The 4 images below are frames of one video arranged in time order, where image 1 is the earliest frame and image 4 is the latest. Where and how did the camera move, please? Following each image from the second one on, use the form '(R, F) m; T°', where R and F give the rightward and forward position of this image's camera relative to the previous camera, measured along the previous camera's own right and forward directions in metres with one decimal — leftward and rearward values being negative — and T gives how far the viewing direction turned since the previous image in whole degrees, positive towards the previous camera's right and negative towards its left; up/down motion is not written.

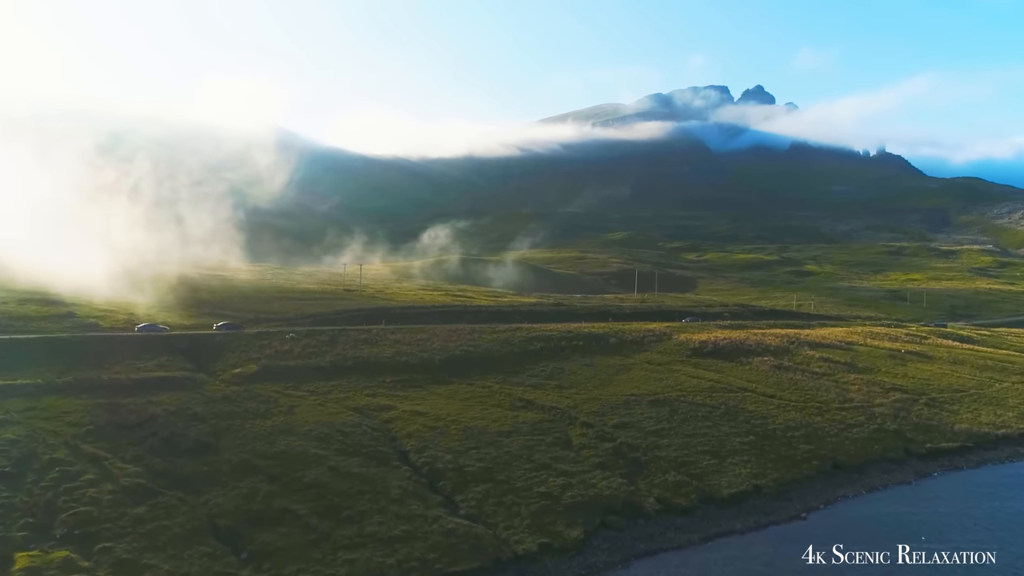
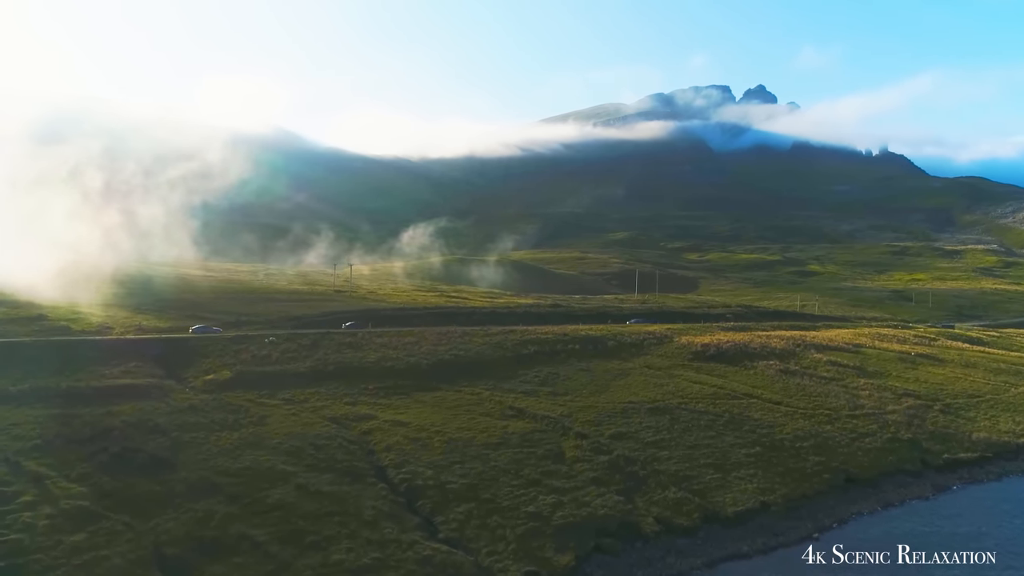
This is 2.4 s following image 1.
(+1.2, +4.5) m; 0°
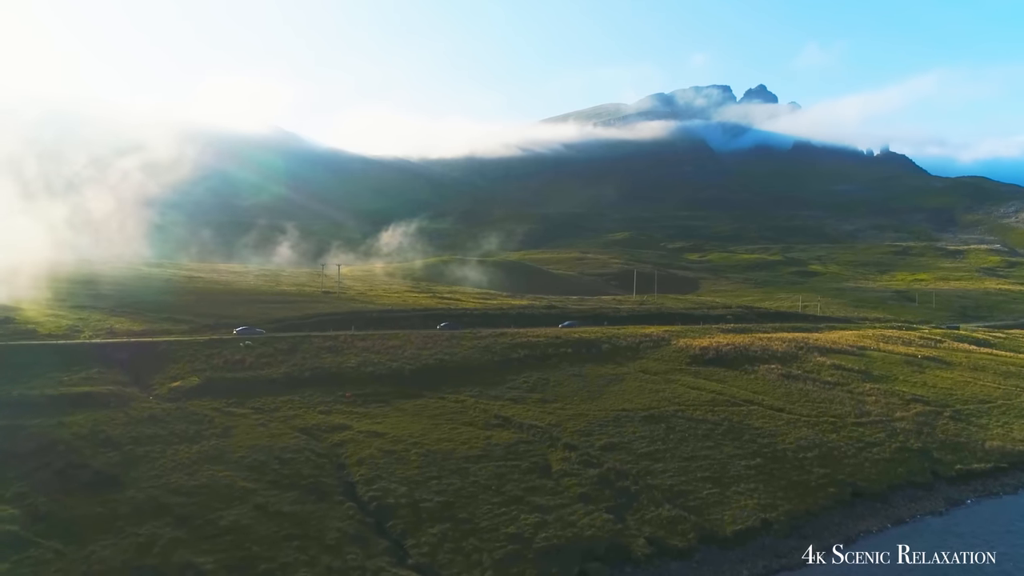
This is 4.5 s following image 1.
(+1.4, +4.0) m; 0°
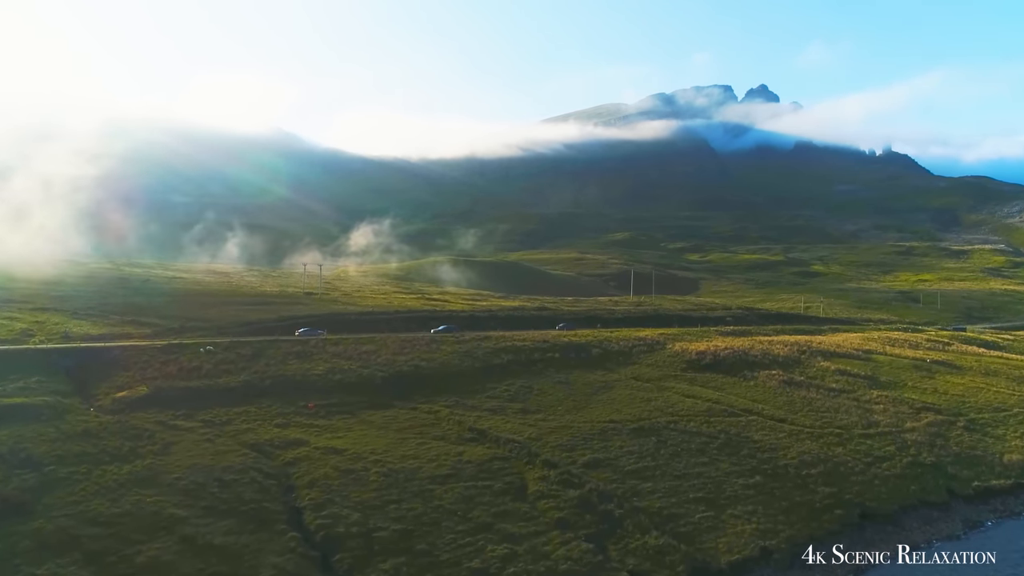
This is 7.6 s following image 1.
(+2.1, +5.5) m; 0°
